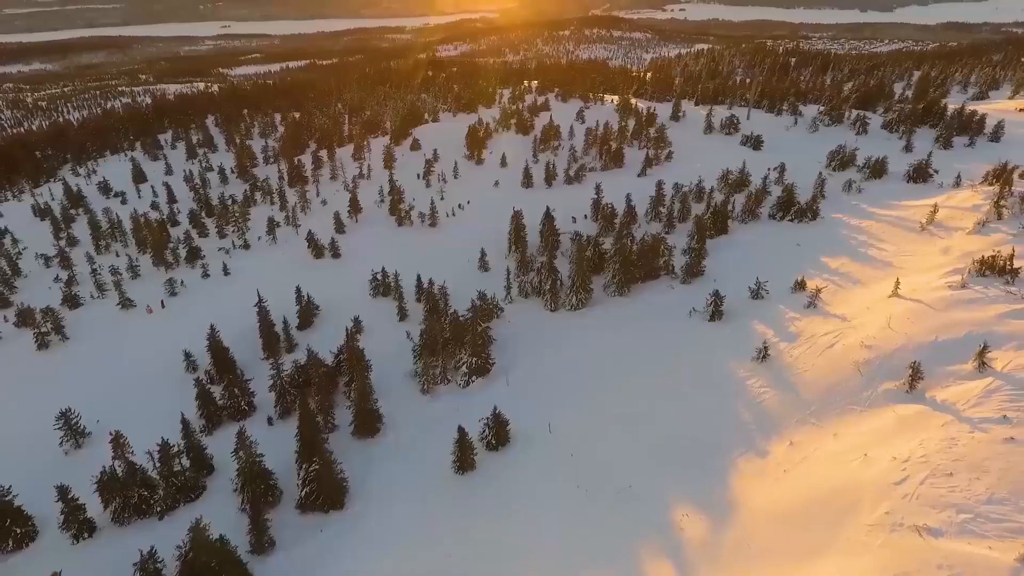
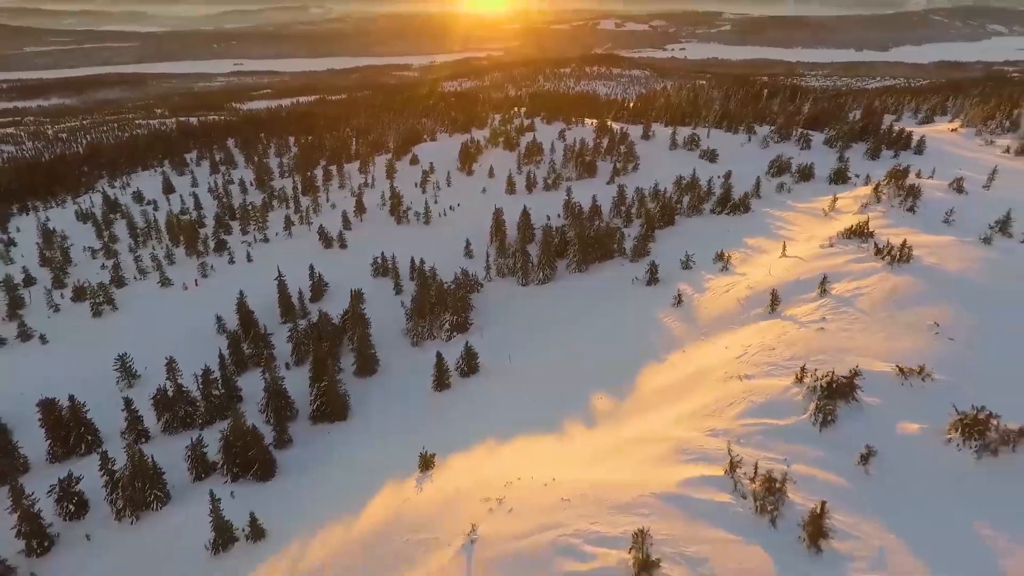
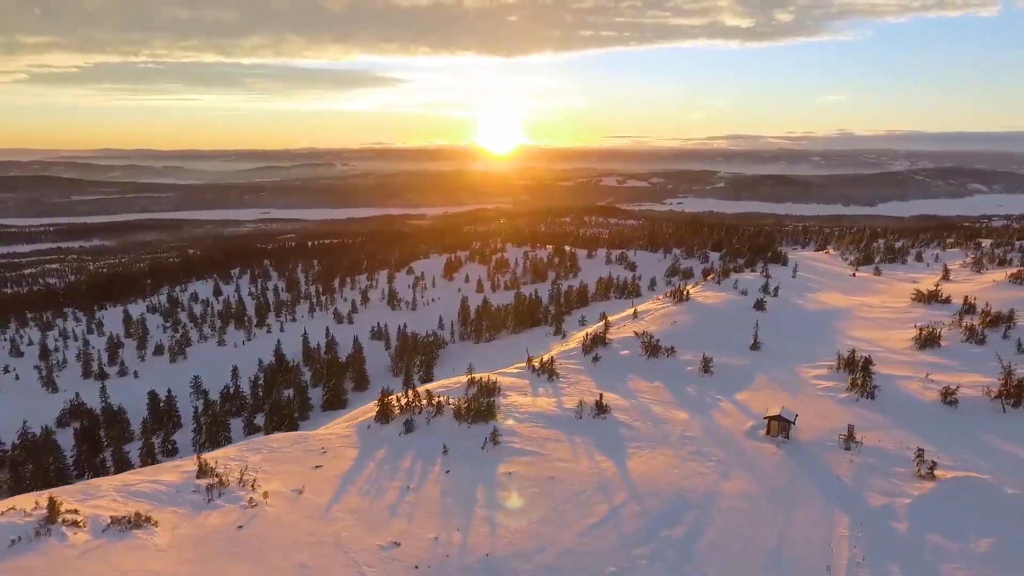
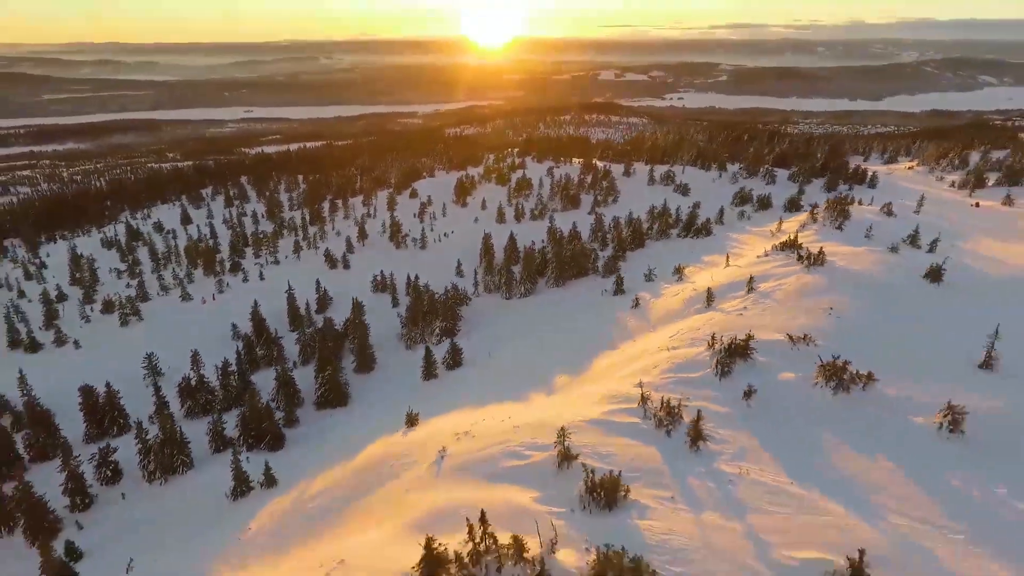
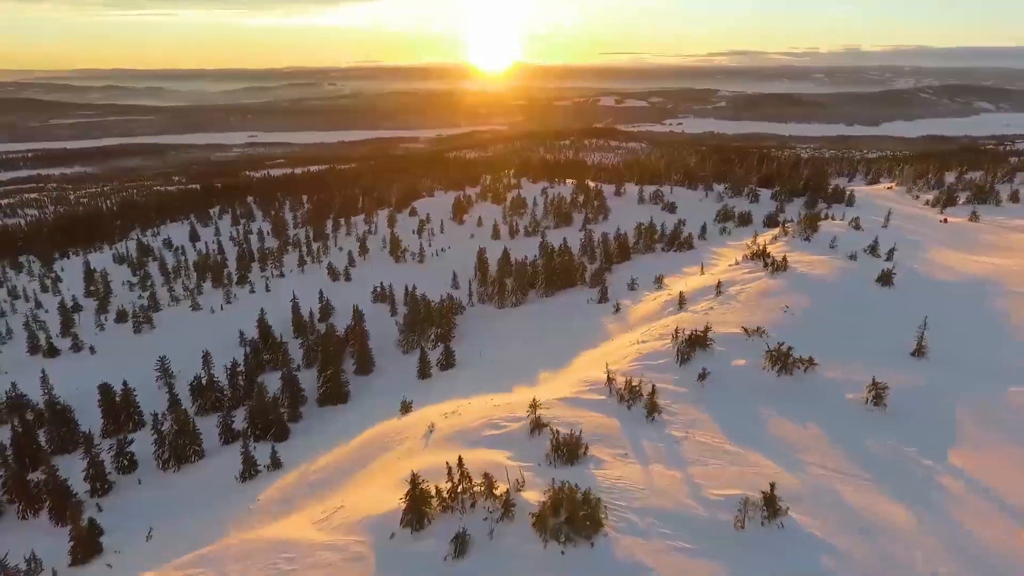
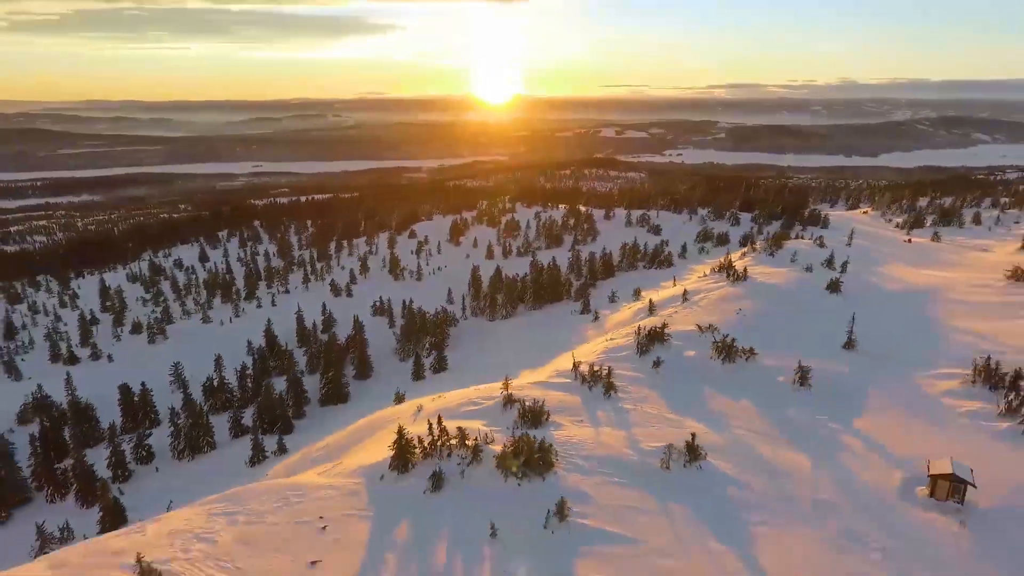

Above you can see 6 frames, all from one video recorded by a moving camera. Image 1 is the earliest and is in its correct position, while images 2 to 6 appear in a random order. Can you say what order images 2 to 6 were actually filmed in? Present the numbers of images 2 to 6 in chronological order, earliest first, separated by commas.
2, 4, 5, 6, 3
